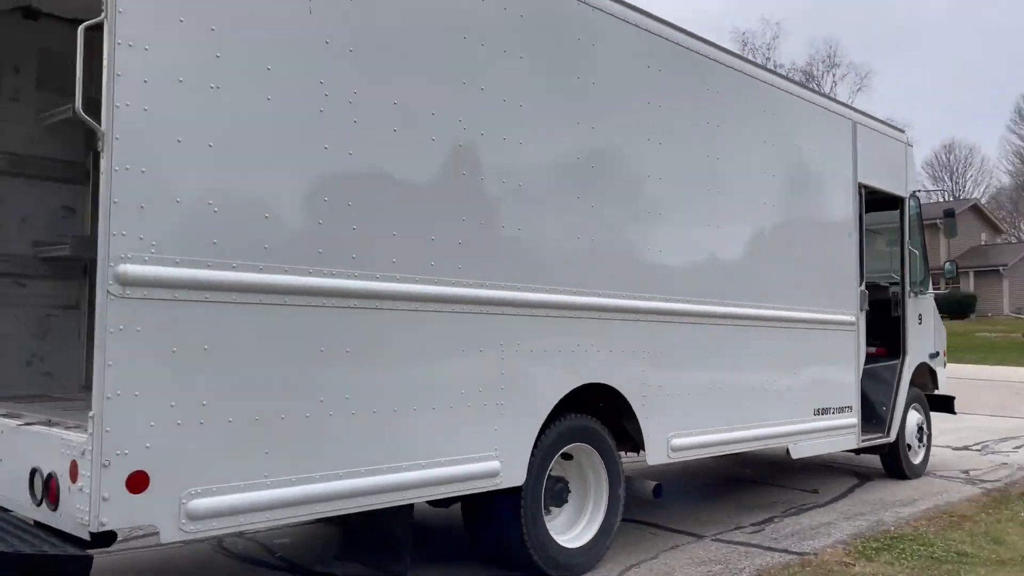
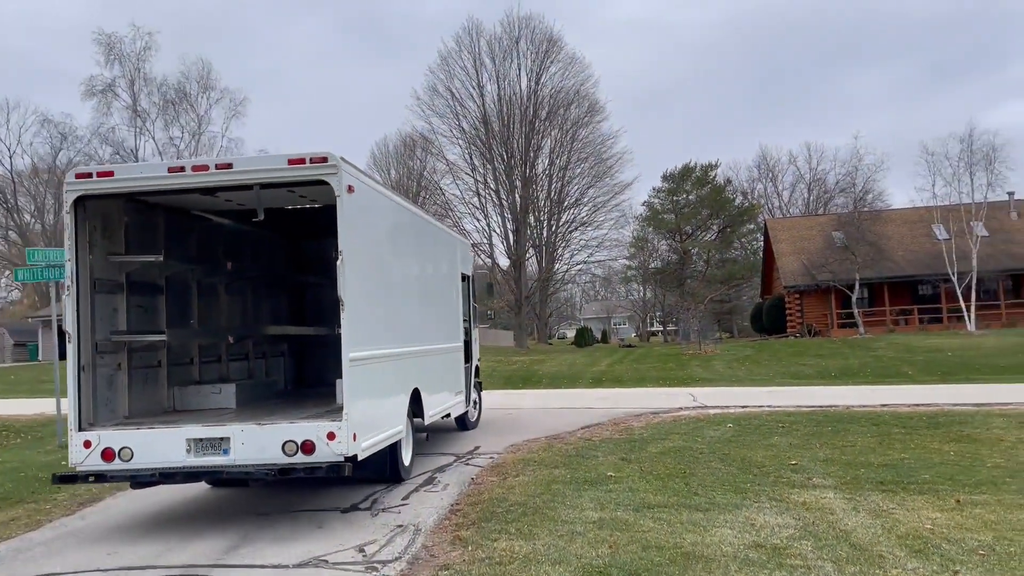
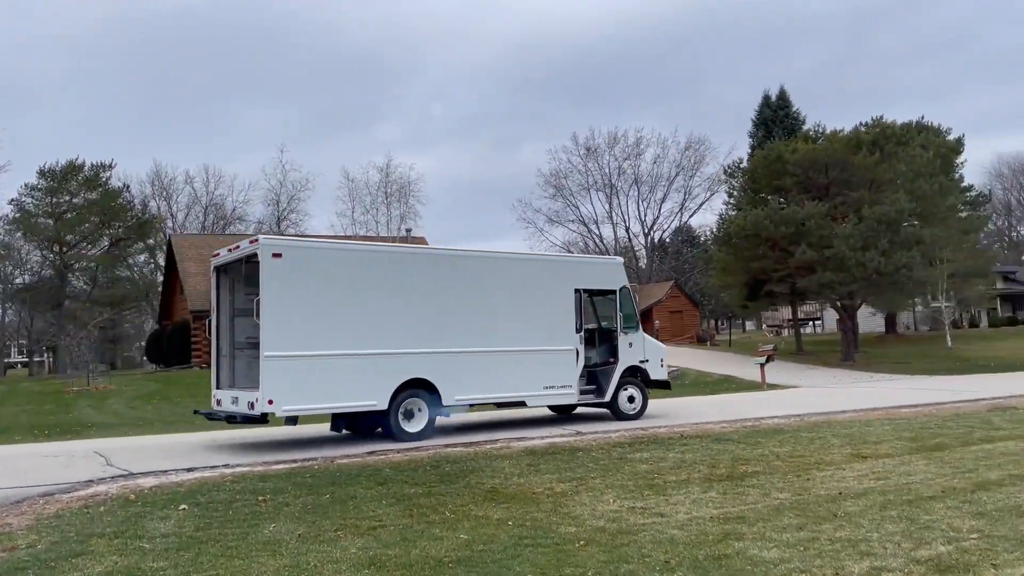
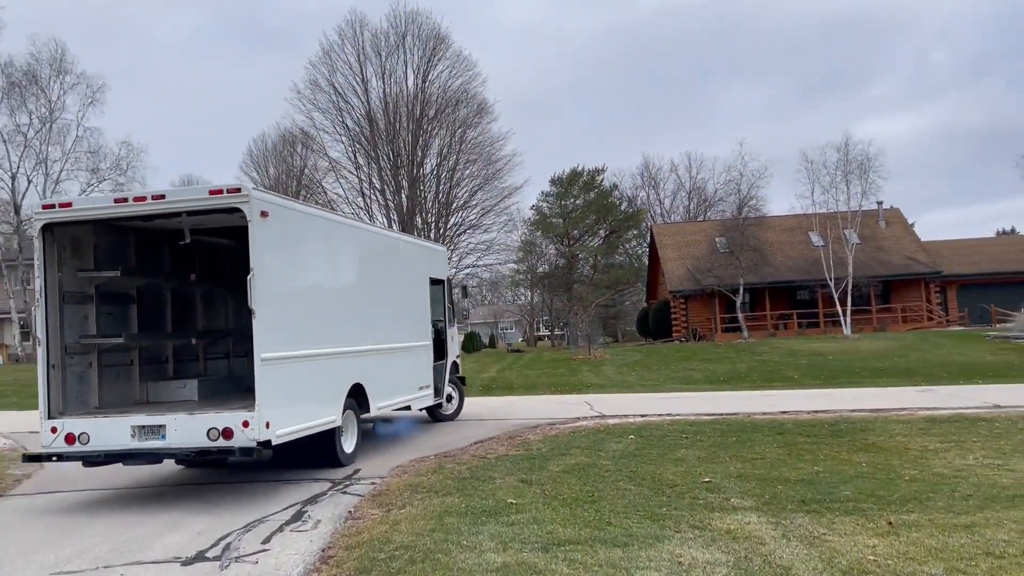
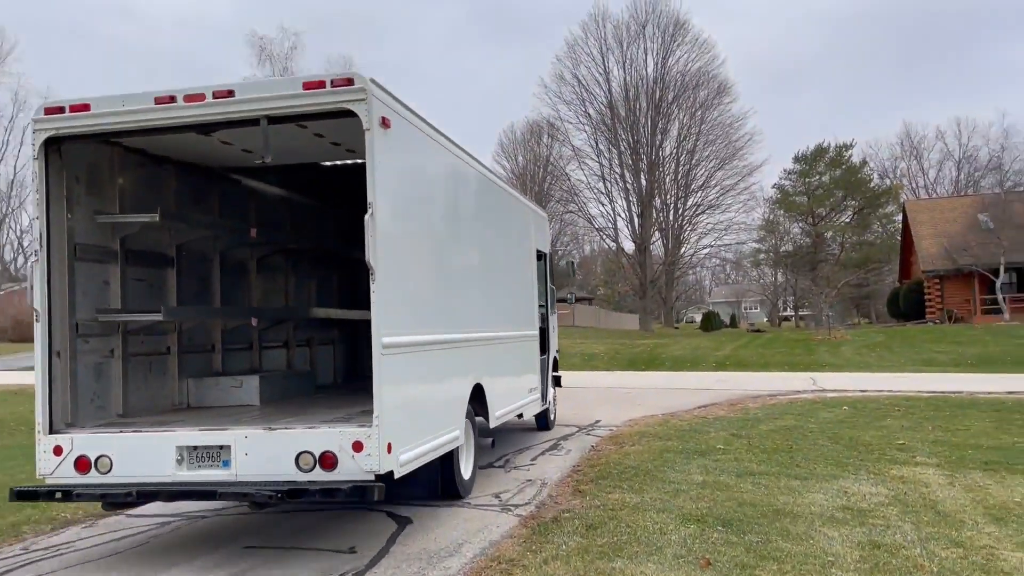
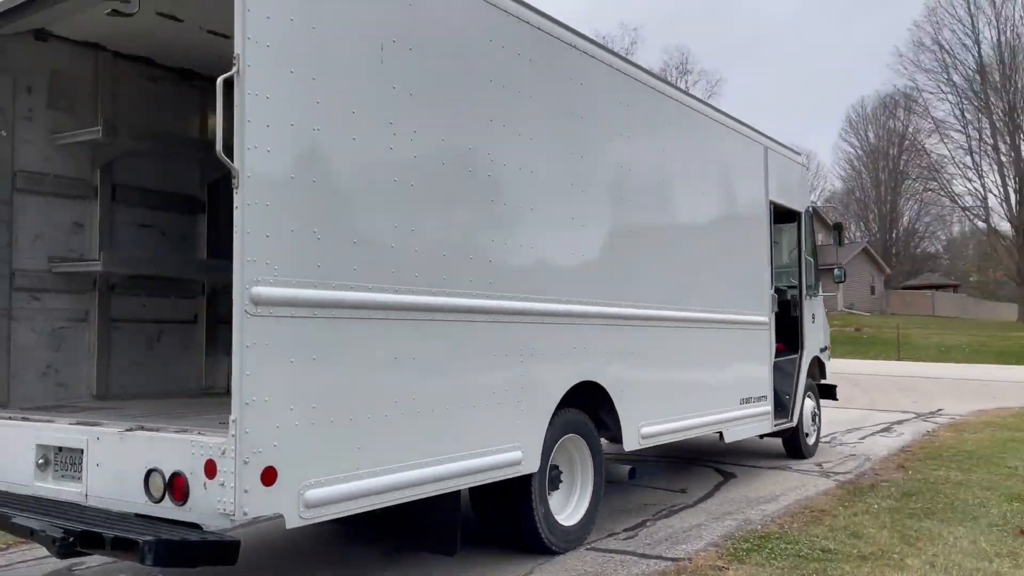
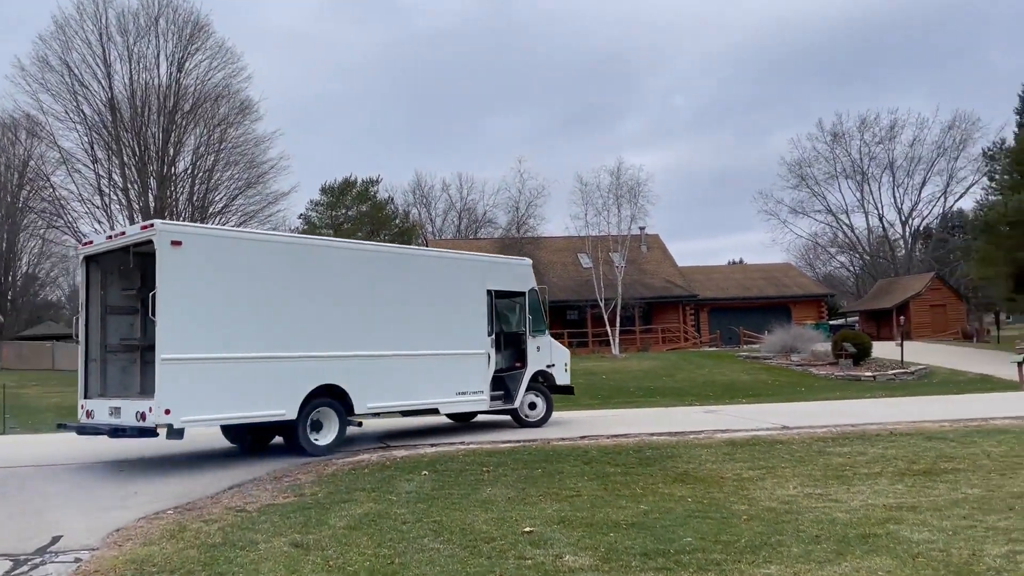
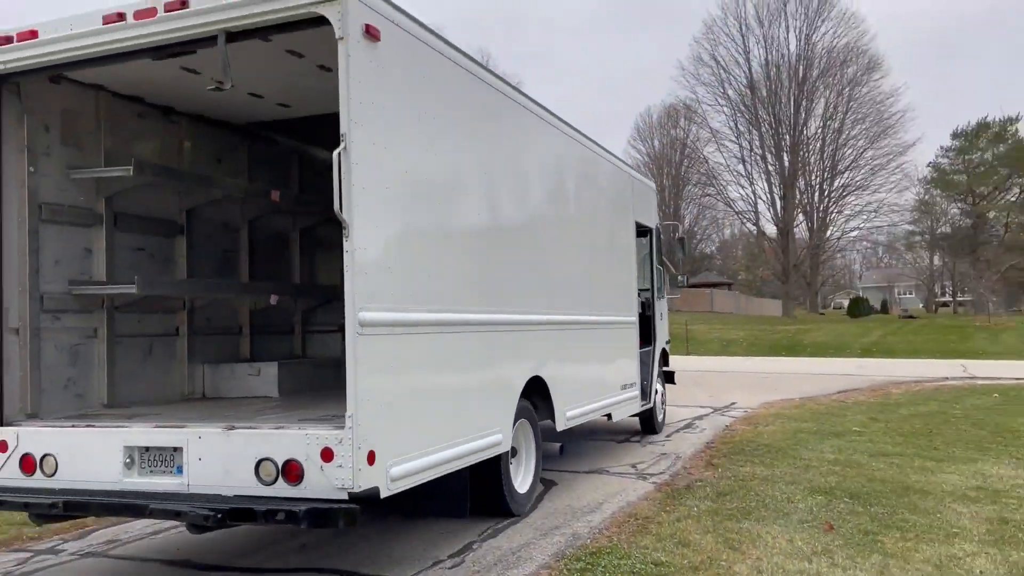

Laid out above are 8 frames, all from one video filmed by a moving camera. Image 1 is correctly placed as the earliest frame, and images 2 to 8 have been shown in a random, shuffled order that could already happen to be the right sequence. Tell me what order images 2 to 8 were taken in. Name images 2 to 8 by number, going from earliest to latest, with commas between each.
6, 8, 5, 2, 4, 7, 3
